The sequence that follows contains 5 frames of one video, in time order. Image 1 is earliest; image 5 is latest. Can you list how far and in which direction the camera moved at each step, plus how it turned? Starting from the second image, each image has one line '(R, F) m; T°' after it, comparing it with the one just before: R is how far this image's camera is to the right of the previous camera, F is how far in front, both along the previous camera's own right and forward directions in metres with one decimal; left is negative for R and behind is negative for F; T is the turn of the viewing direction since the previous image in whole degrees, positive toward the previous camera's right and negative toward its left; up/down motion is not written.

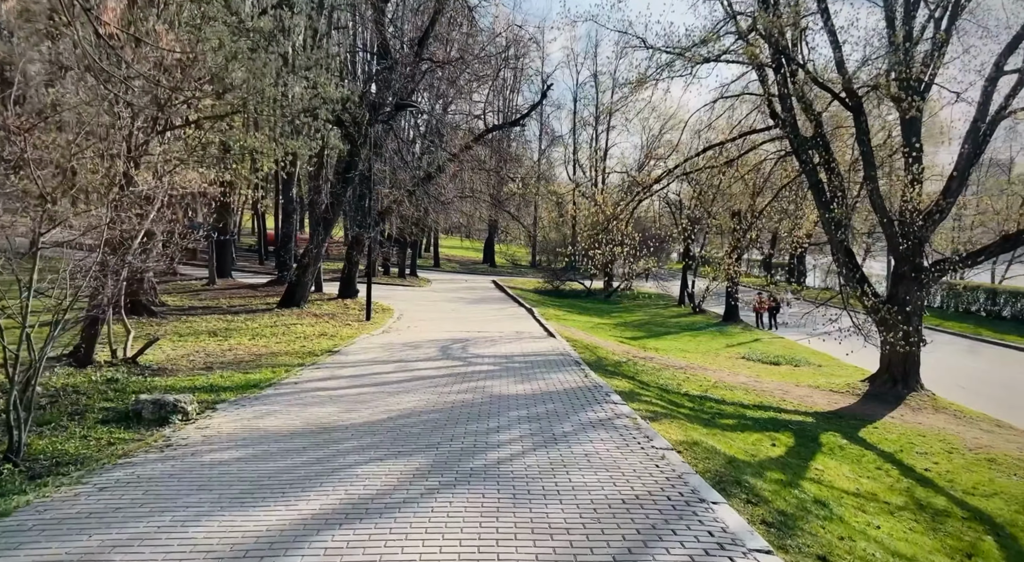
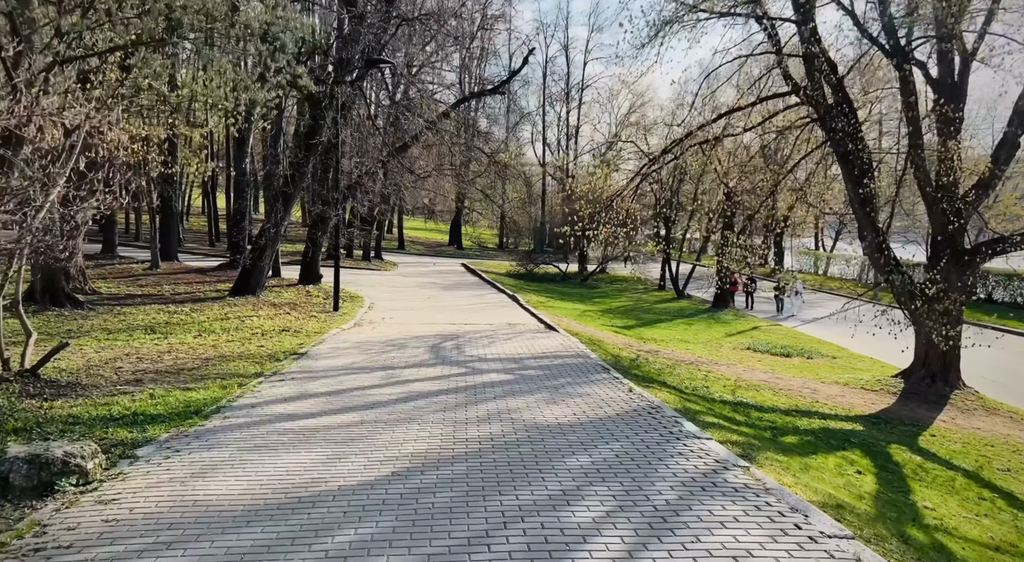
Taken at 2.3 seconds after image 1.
(-0.6, +2.3) m; +3°
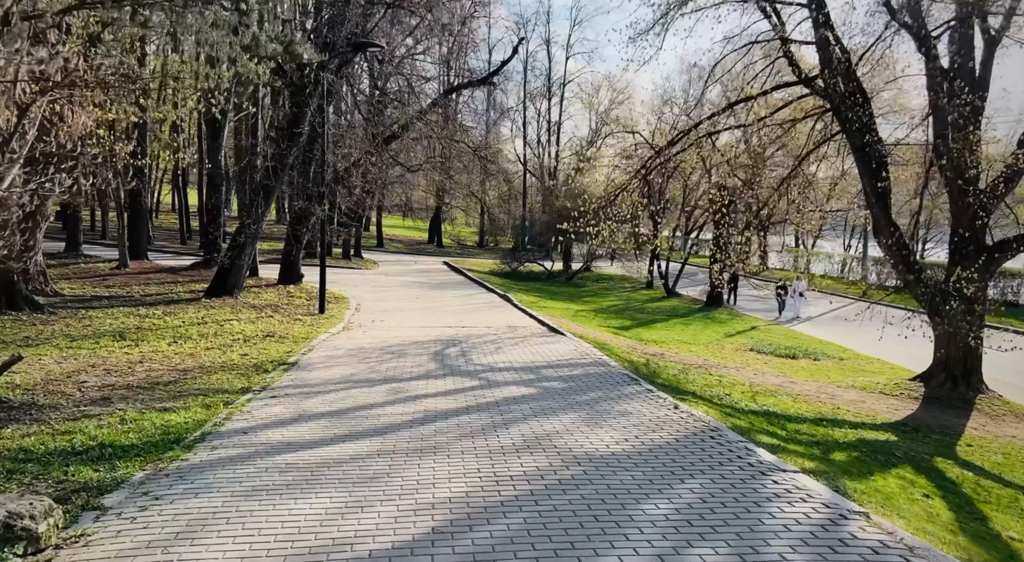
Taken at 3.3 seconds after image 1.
(-0.5, +1.0) m; +2°
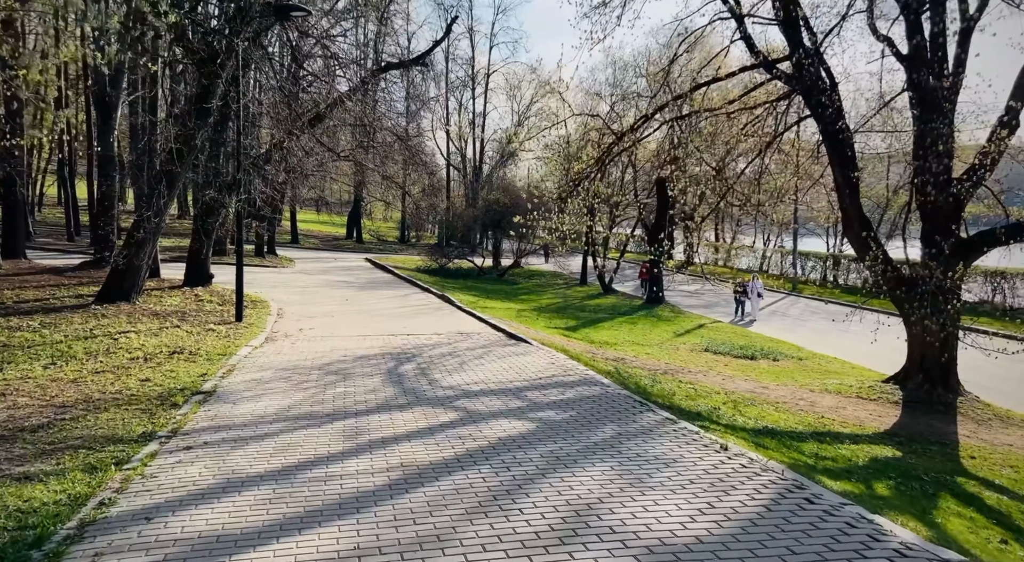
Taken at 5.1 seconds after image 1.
(-0.5, +1.7) m; +6°
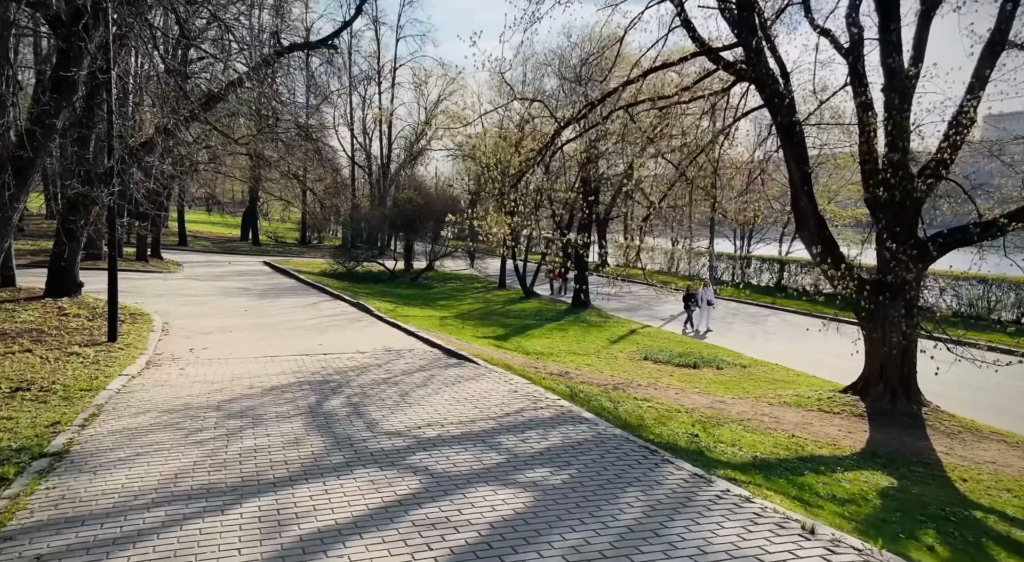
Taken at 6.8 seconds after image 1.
(-0.4, +1.7) m; +7°
